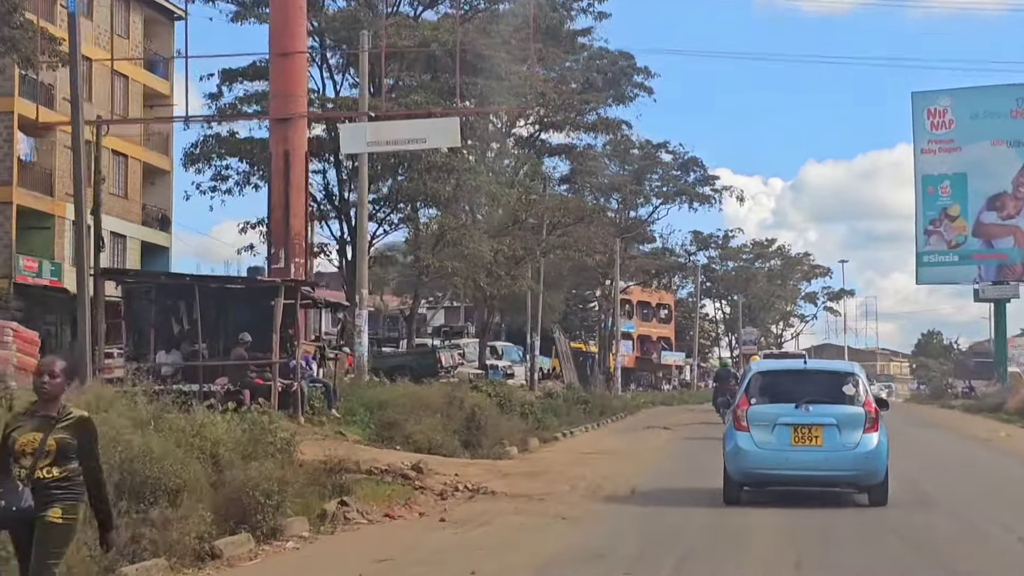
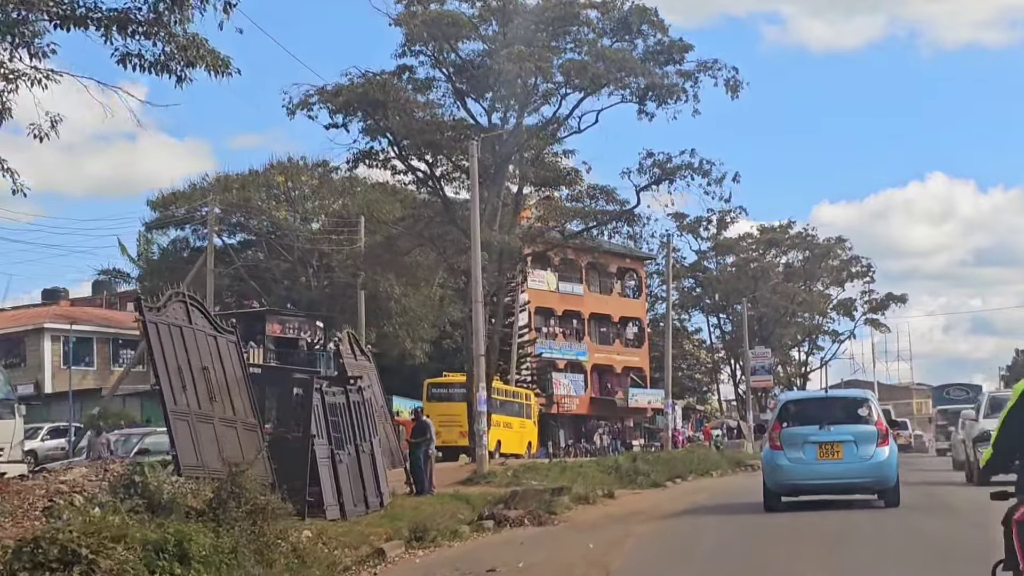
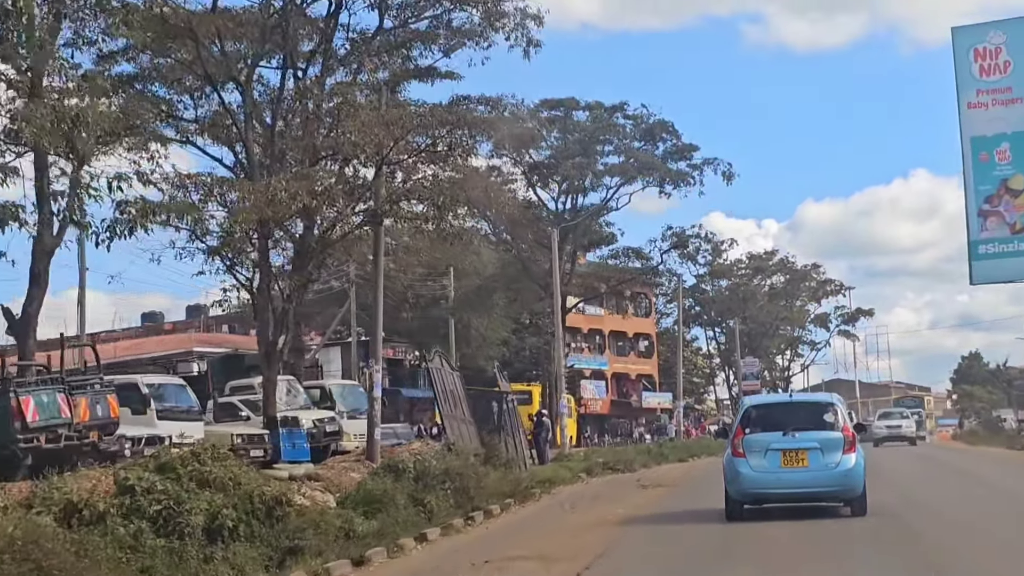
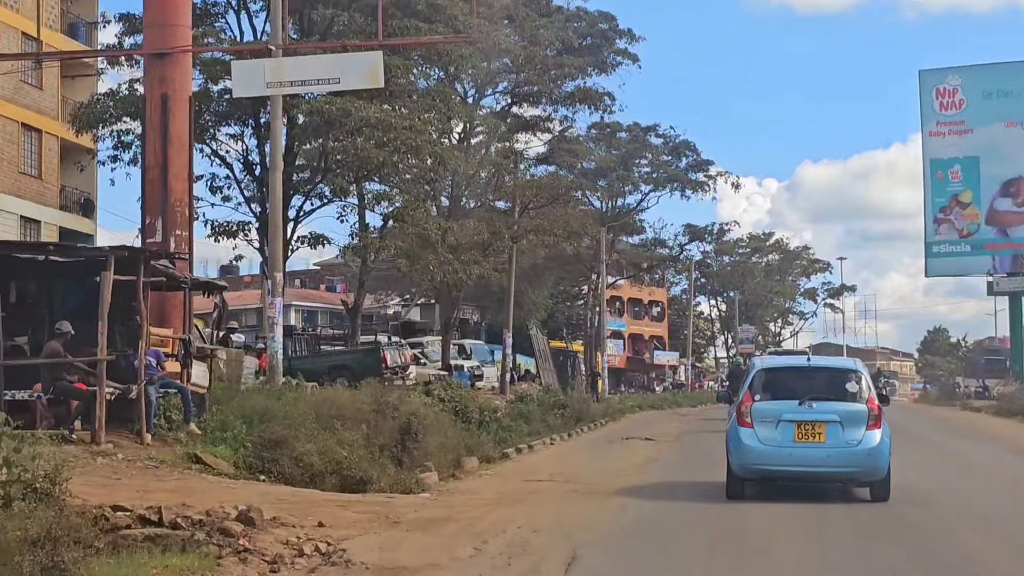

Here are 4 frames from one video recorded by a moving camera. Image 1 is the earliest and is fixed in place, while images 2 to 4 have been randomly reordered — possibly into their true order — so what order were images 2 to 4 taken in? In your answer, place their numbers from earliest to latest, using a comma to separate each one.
4, 3, 2
